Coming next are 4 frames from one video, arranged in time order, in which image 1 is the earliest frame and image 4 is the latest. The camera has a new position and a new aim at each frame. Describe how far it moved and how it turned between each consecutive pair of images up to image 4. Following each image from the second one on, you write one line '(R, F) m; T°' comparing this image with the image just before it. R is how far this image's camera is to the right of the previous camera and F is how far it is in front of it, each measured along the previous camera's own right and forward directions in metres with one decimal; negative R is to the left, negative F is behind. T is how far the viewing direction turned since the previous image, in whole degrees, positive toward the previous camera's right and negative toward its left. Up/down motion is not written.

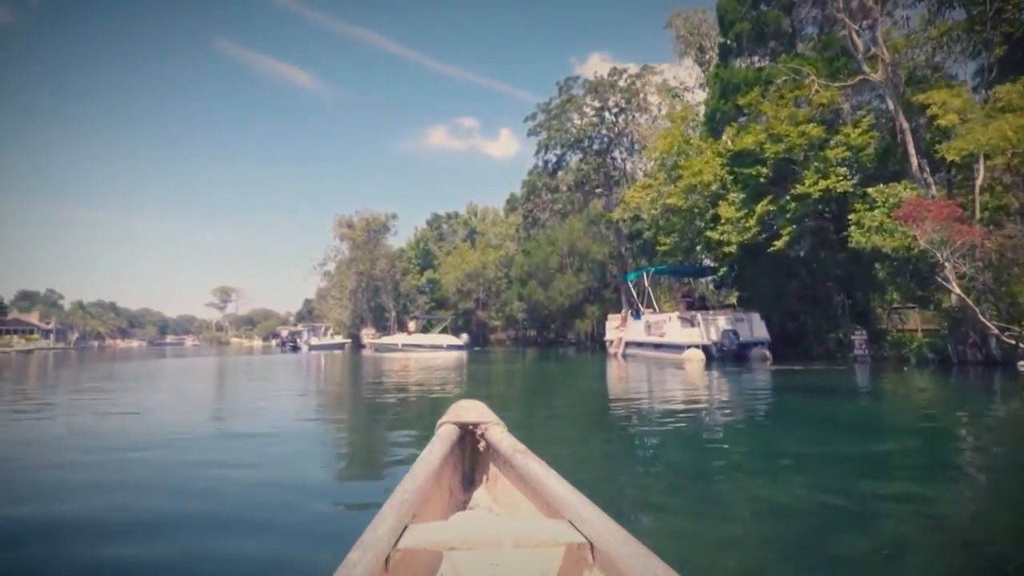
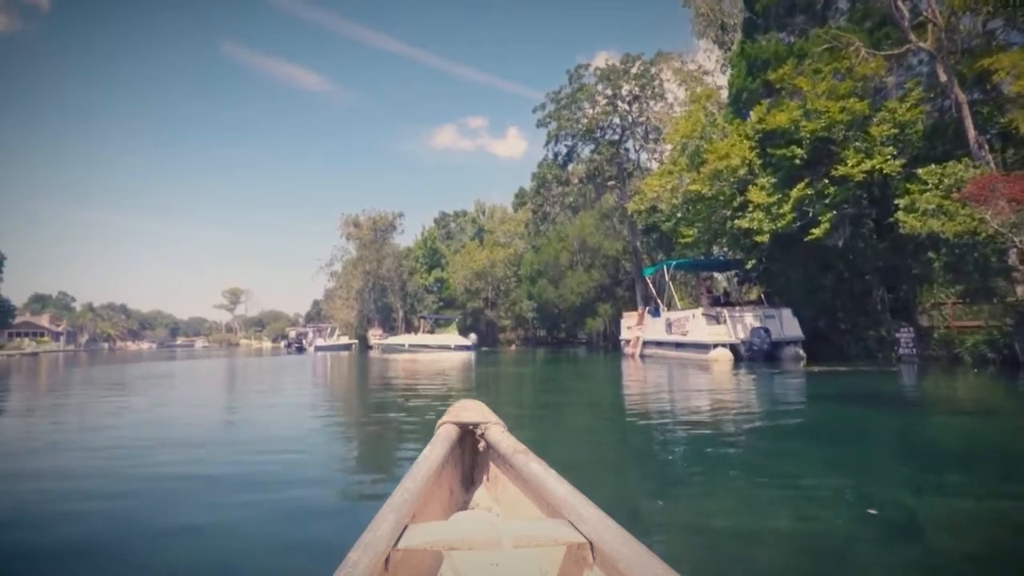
(+0.4, +0.1) m; -4°
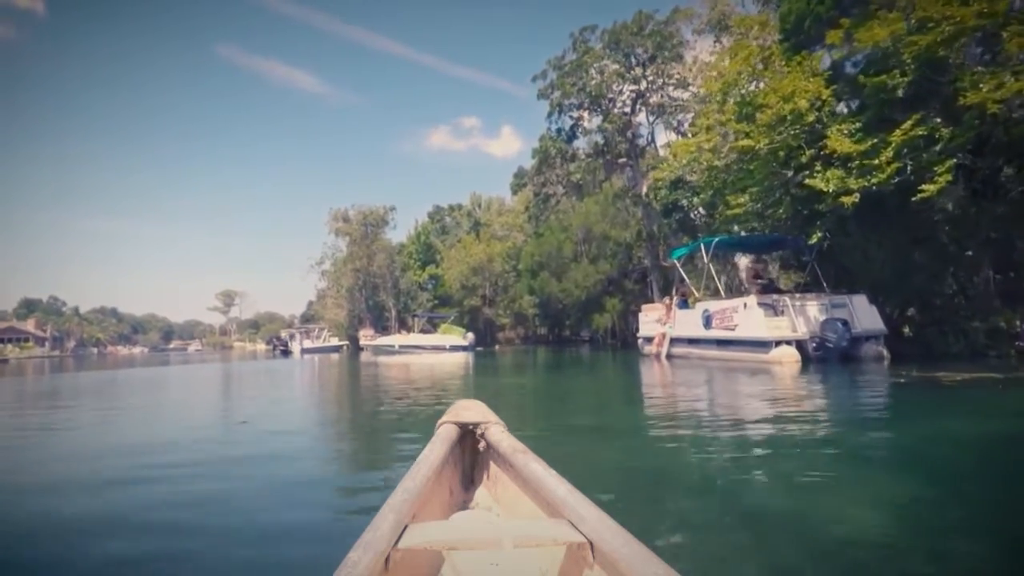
(+1.3, +0.7) m; -10°
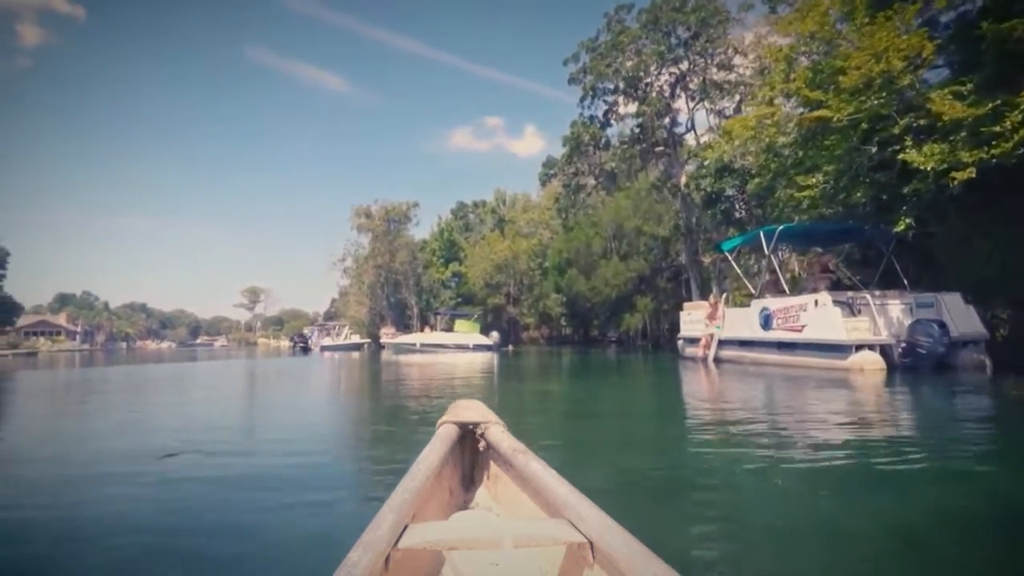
(+0.8, +0.5) m; -9°
